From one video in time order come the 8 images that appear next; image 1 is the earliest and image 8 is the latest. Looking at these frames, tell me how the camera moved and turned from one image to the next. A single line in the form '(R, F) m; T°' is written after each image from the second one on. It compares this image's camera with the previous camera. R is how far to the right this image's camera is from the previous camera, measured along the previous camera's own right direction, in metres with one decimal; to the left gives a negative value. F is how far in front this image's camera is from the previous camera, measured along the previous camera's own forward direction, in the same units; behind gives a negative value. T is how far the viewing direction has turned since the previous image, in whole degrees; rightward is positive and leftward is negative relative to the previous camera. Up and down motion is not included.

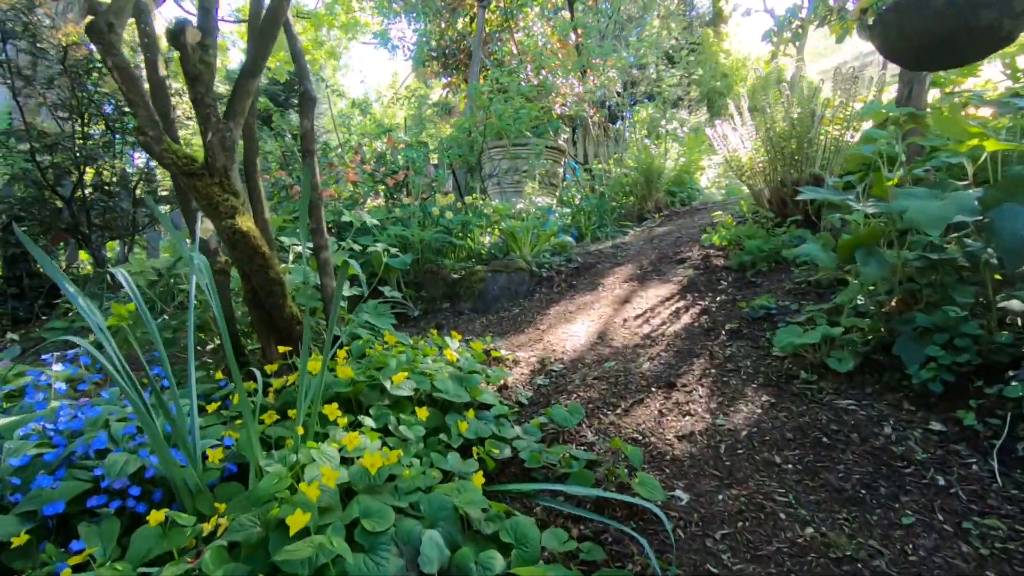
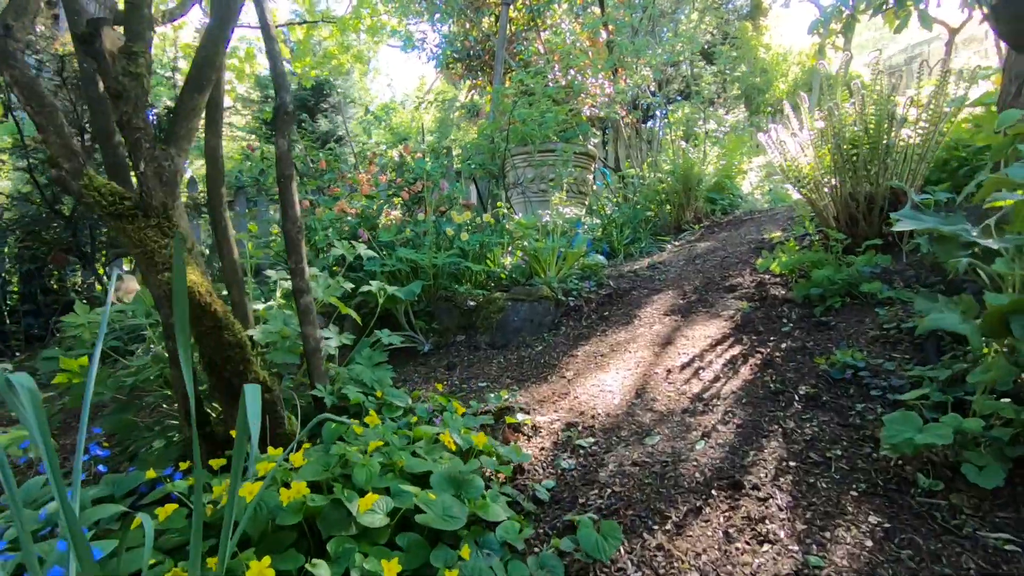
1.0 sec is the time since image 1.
(0.0, +0.4) m; -3°
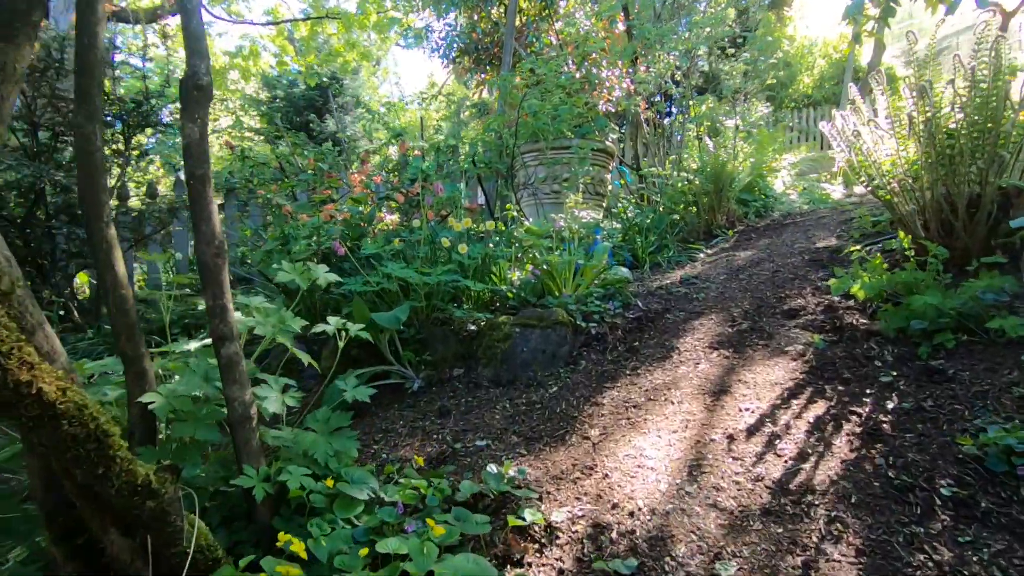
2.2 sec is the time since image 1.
(0.0, +0.6) m; -1°
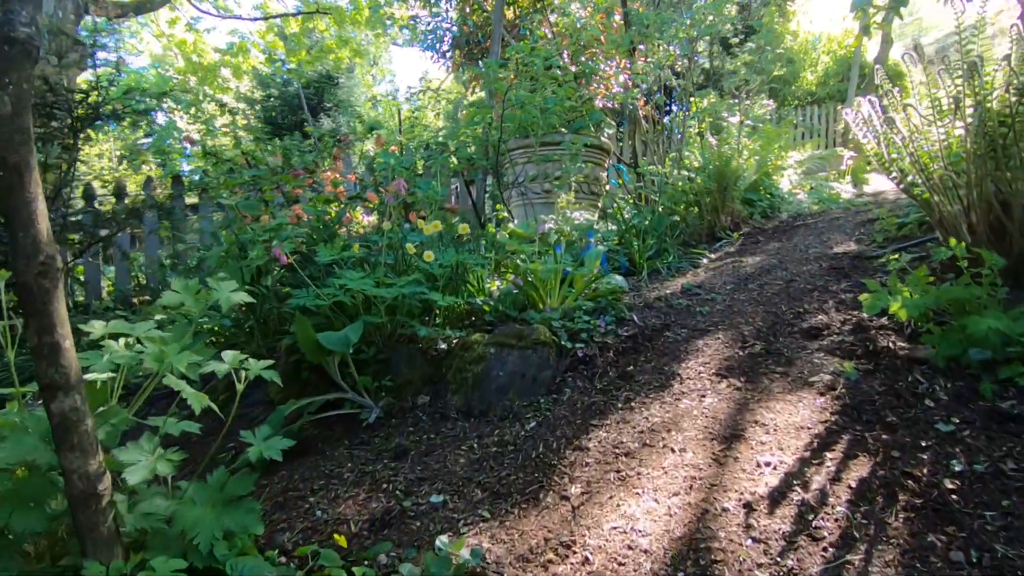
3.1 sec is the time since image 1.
(+0.1, +0.4) m; 0°
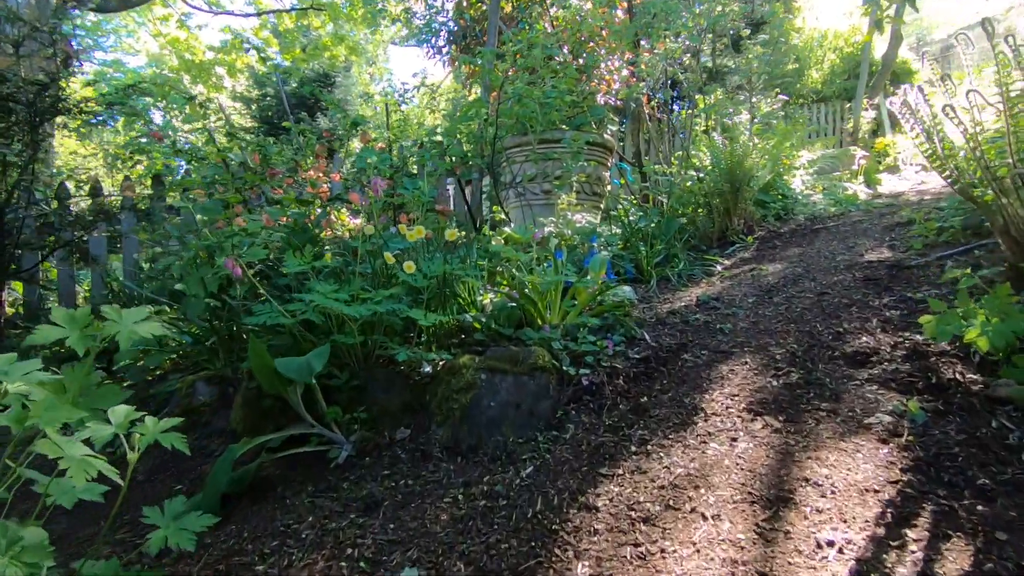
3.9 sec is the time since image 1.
(0.0, +0.3) m; 0°
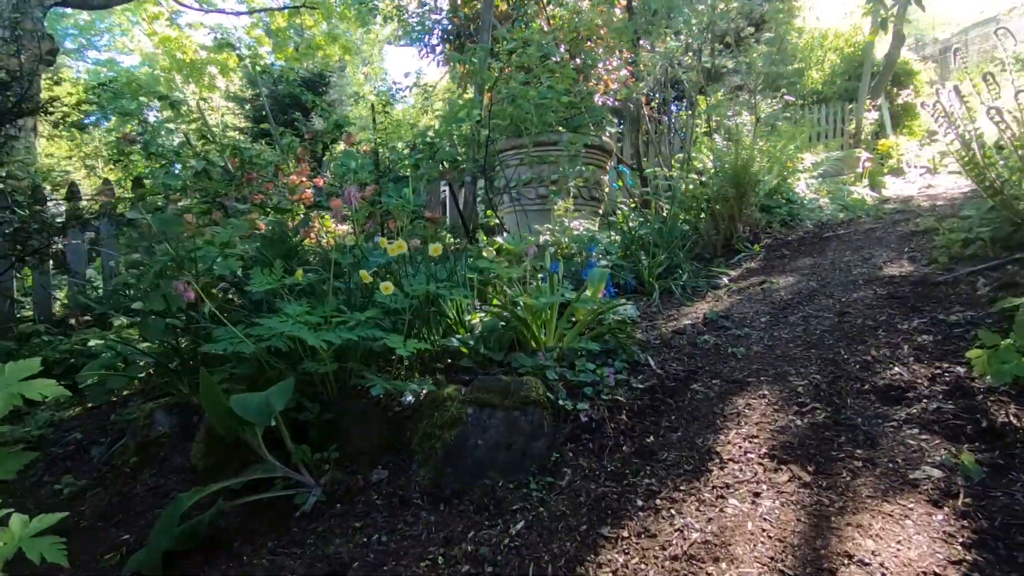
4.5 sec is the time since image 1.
(0.0, +0.2) m; 0°
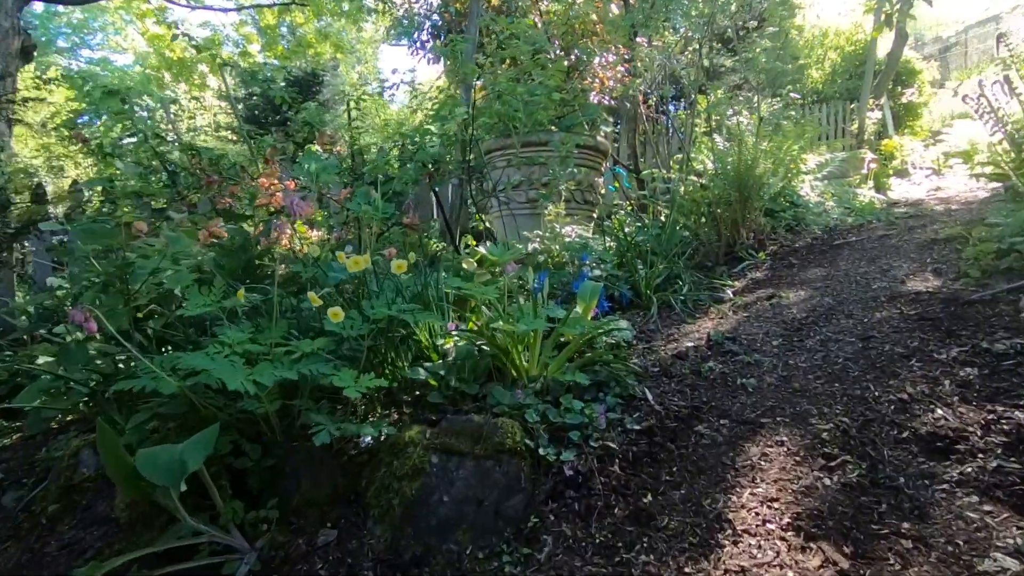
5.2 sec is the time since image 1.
(+0.1, +0.3) m; 0°
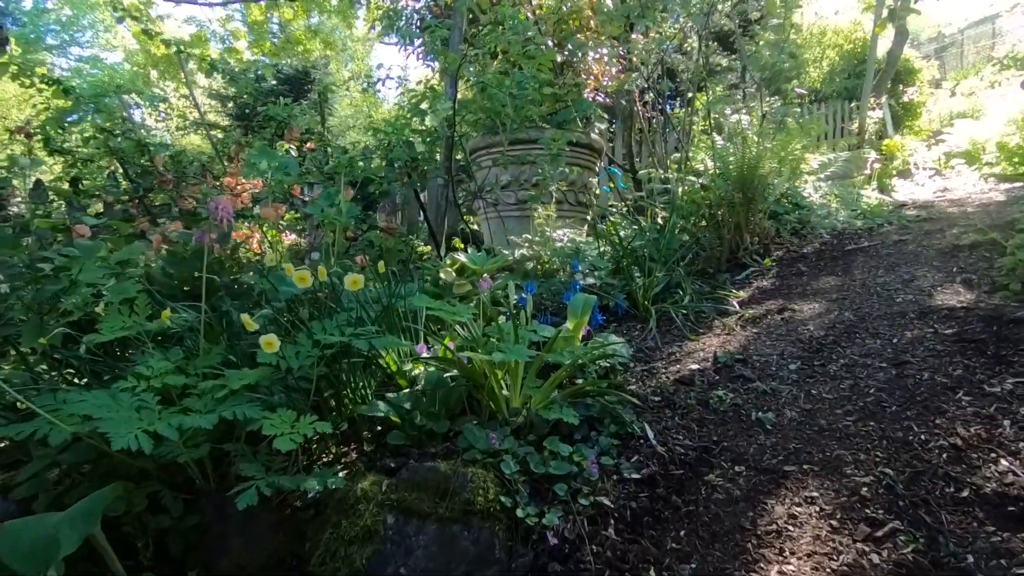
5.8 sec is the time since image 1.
(+0.1, +0.3) m; 0°
